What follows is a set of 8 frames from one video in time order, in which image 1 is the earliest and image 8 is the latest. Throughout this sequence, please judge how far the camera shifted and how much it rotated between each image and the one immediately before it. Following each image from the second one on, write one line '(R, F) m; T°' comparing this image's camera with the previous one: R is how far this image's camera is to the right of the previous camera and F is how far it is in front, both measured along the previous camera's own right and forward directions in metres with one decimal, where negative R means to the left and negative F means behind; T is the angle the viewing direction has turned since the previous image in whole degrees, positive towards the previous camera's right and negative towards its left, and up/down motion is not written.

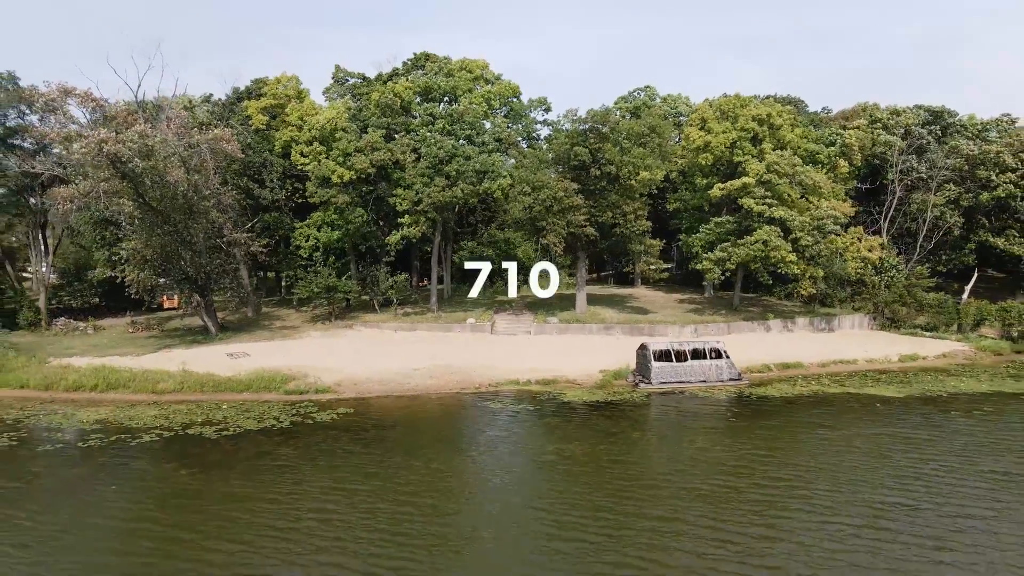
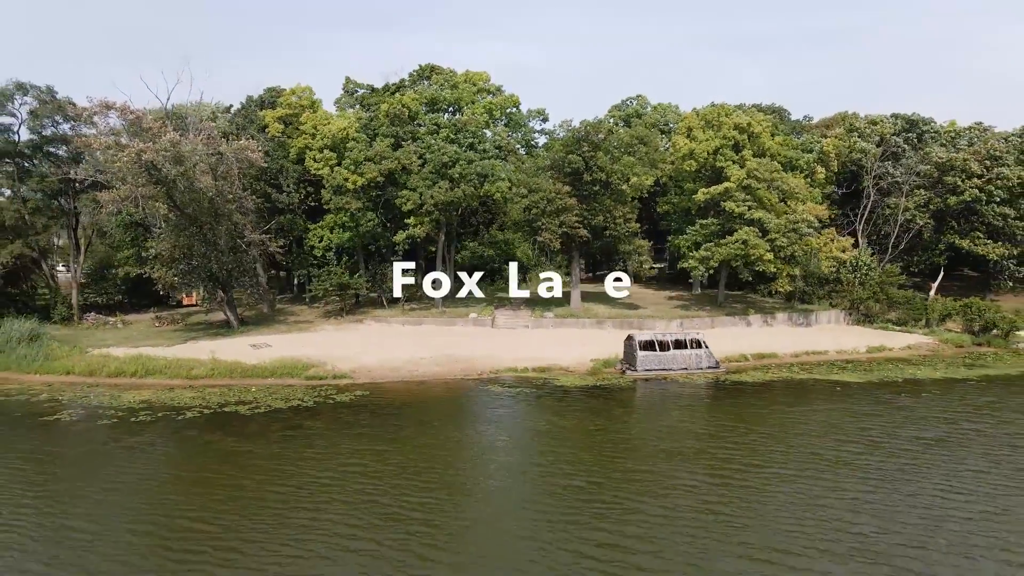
(0.0, -2.7) m; 0°
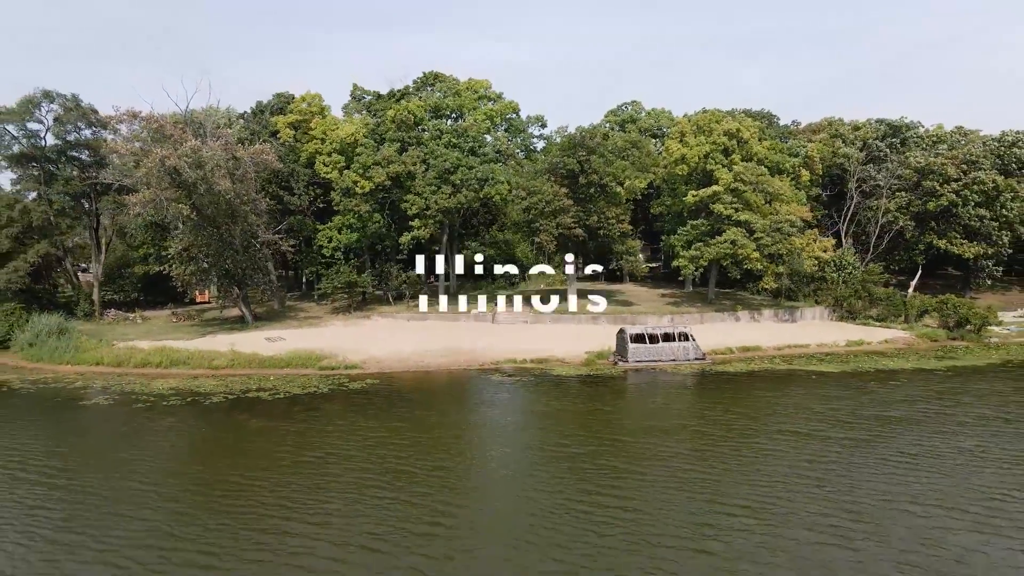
(0.0, -2.0) m; 0°
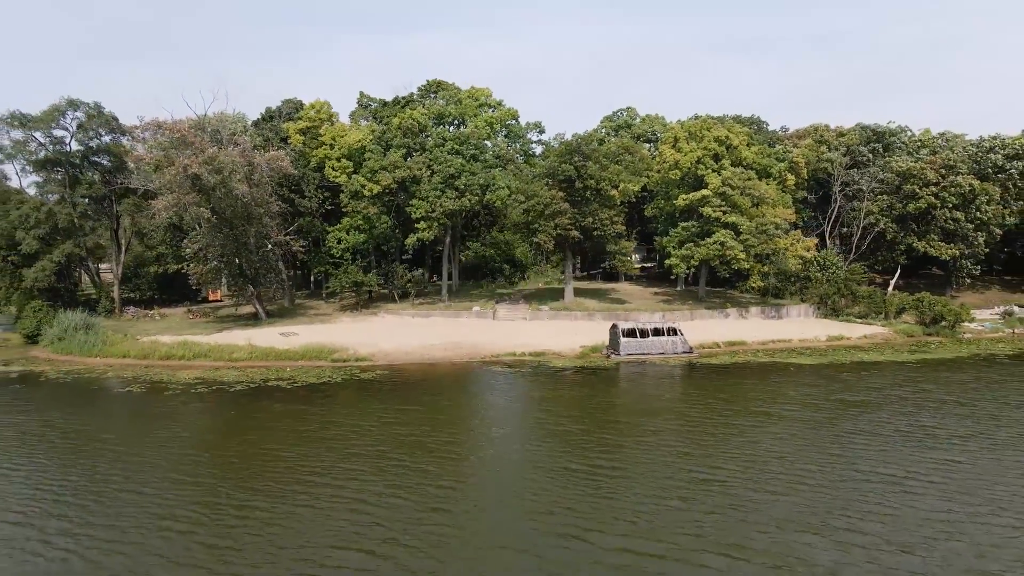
(0.0, -2.1) m; 0°
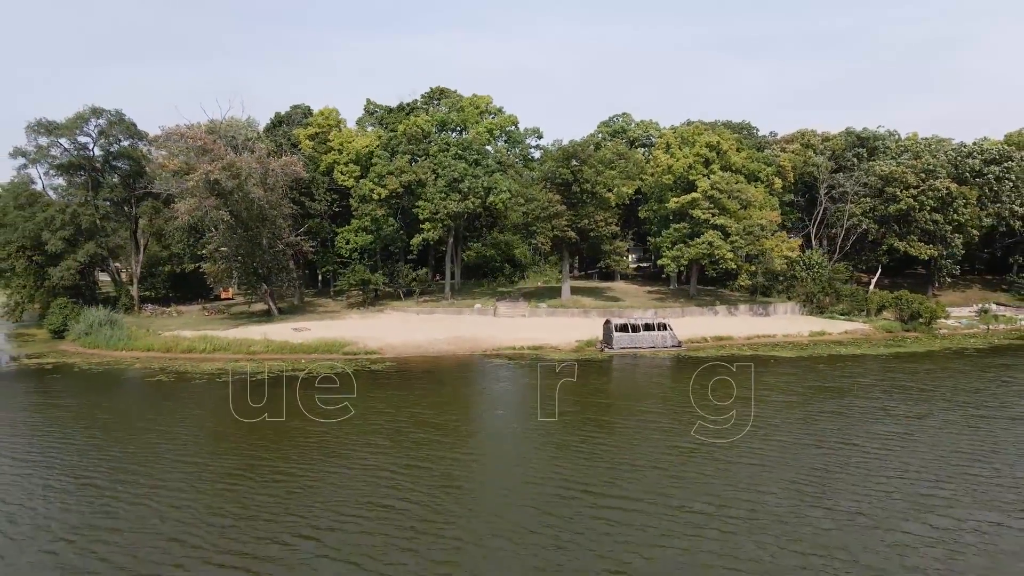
(0.0, -2.2) m; 0°
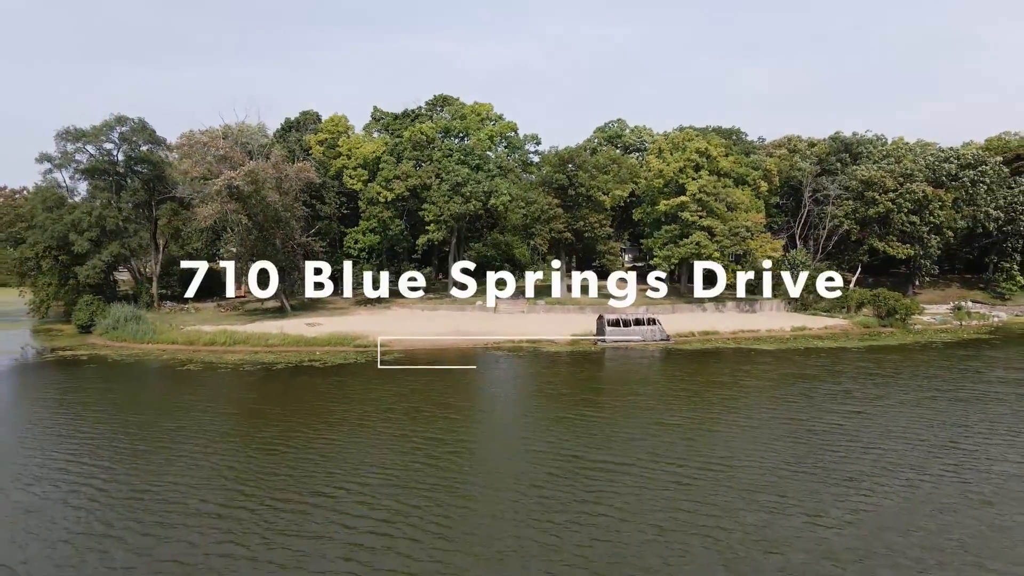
(0.0, -2.5) m; 0°
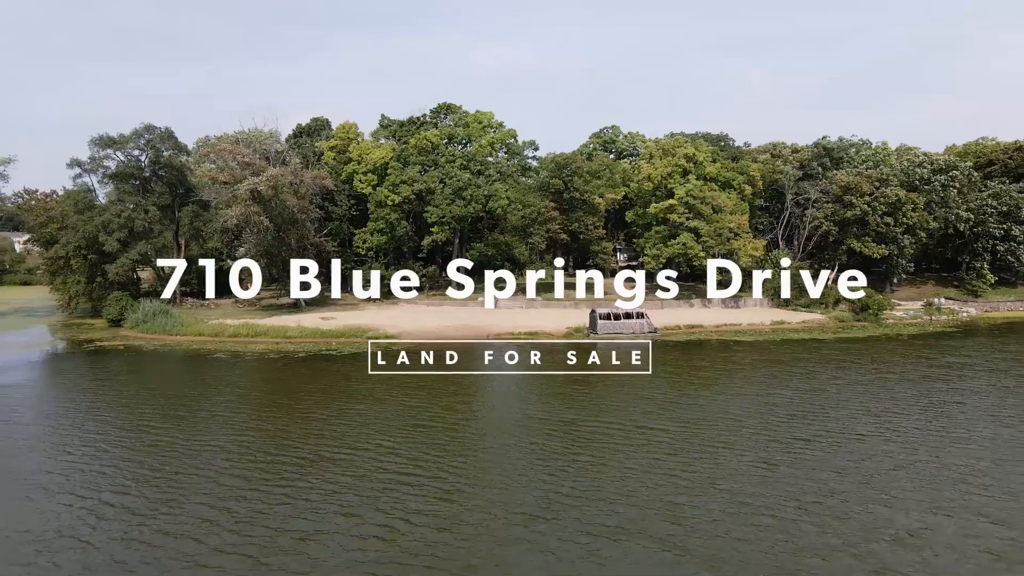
(0.0, -3.2) m; 0°
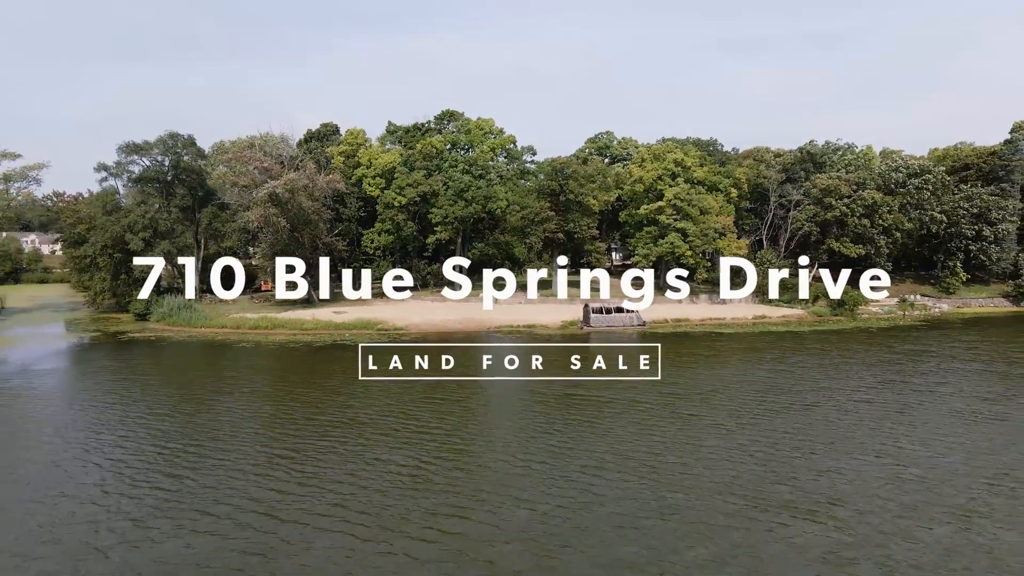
(0.0, -3.2) m; 0°
